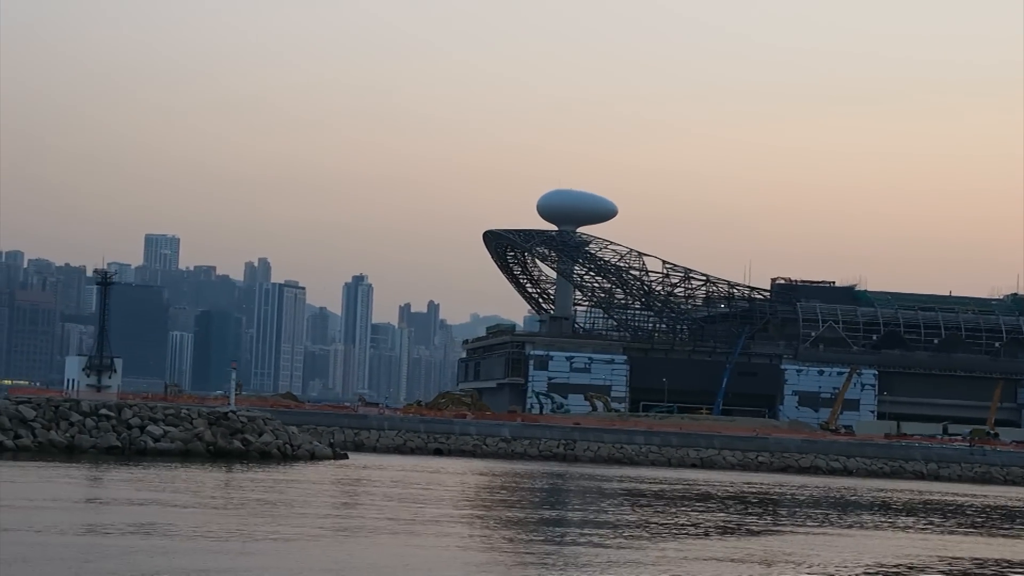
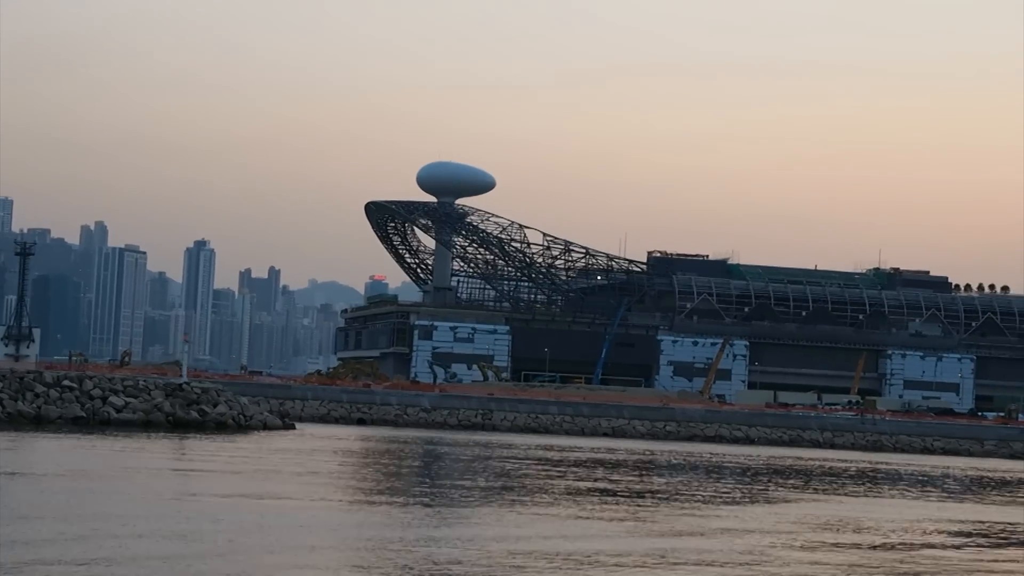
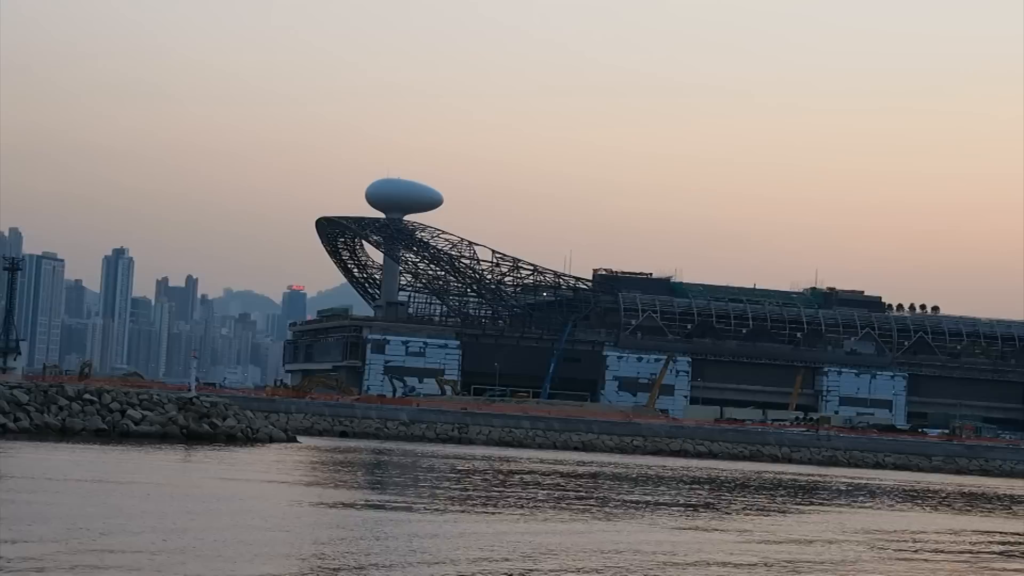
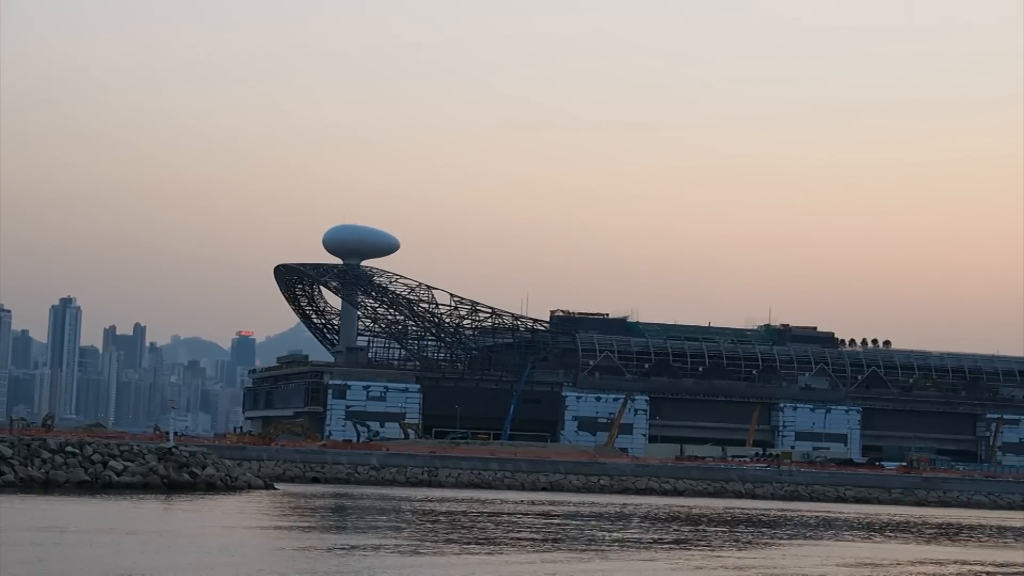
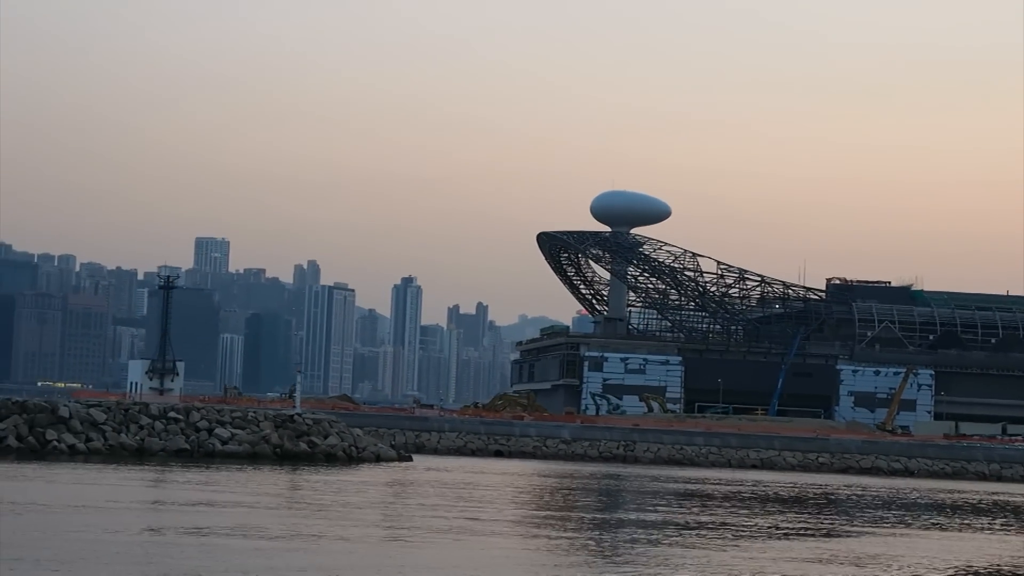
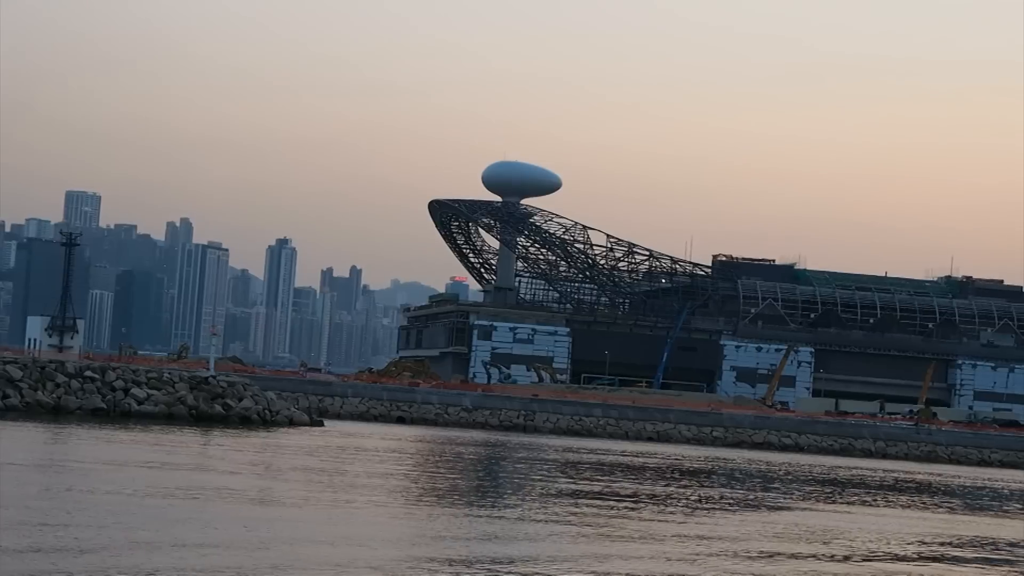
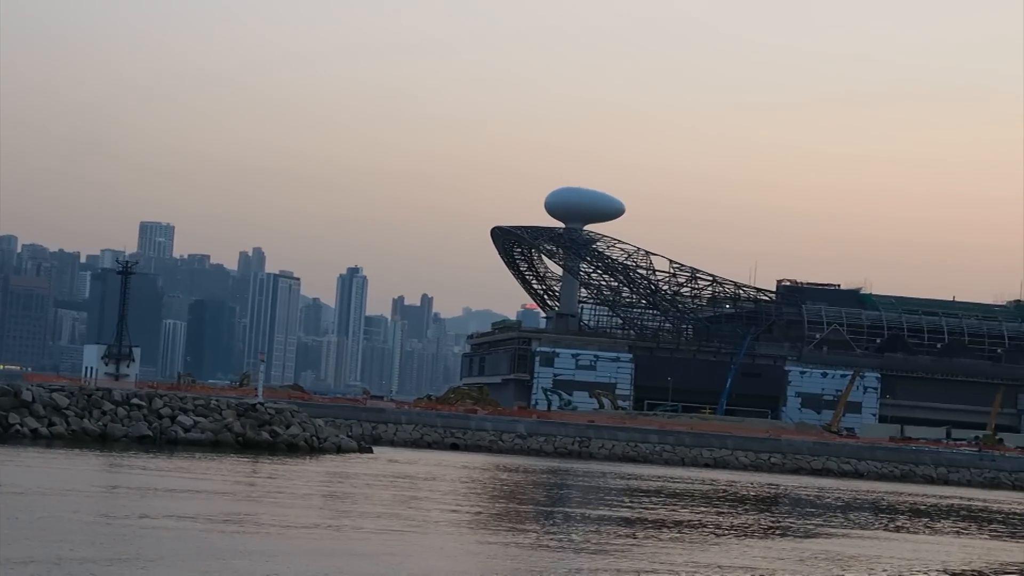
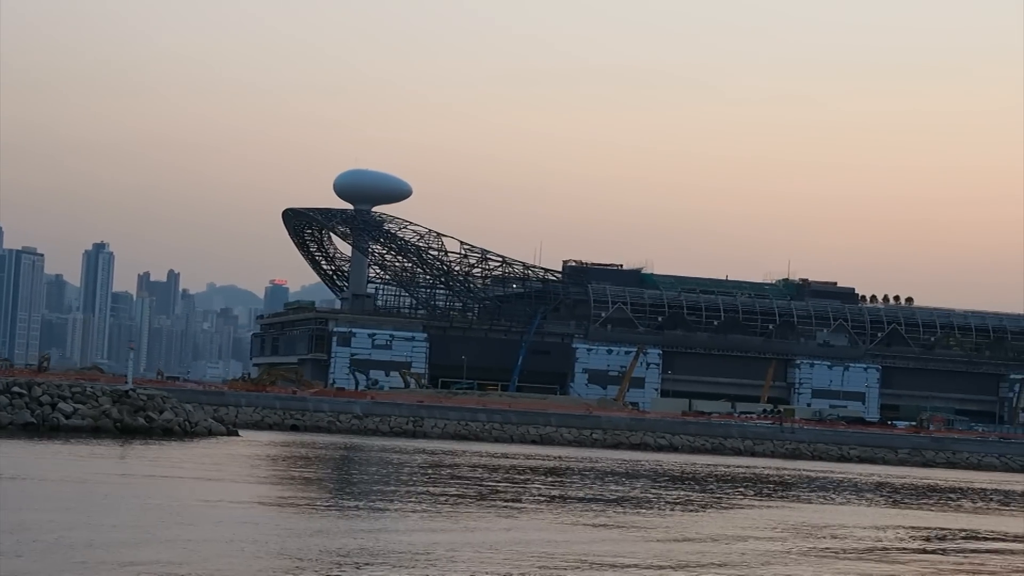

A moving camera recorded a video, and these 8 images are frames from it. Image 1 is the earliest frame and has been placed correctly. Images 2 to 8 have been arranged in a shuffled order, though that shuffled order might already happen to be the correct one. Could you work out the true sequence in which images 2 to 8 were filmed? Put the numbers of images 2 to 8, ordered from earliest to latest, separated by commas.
5, 7, 6, 2, 8, 3, 4
